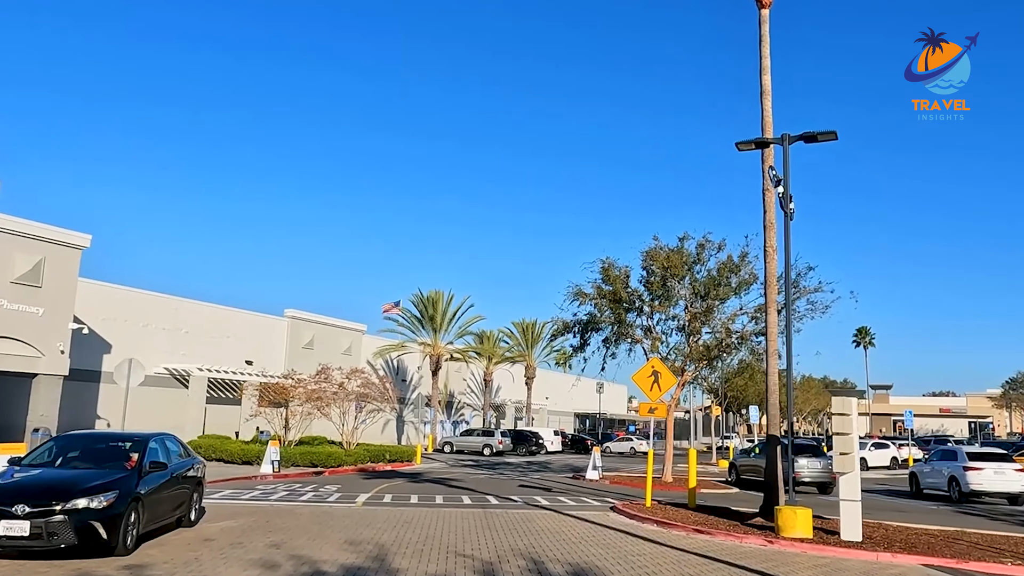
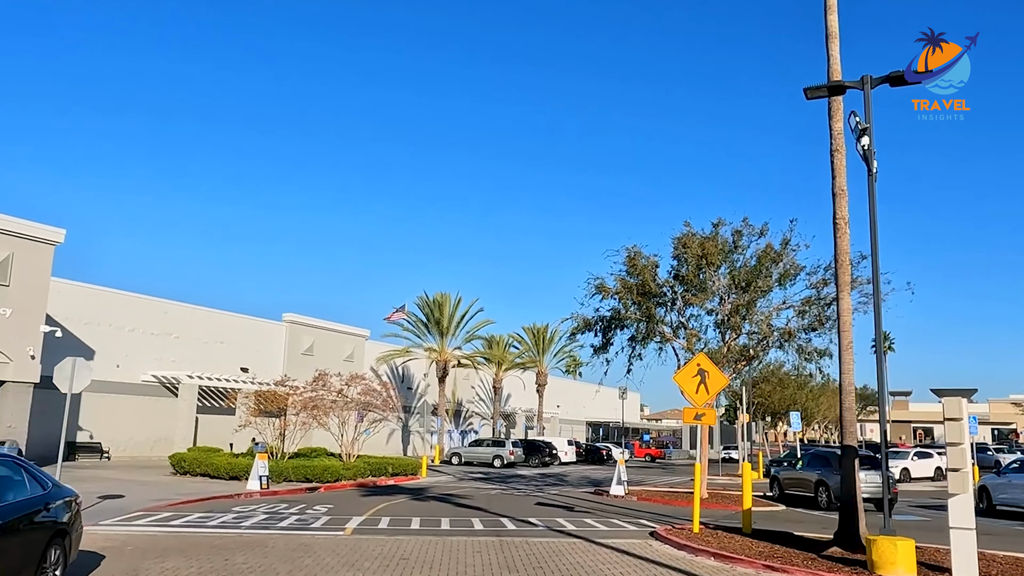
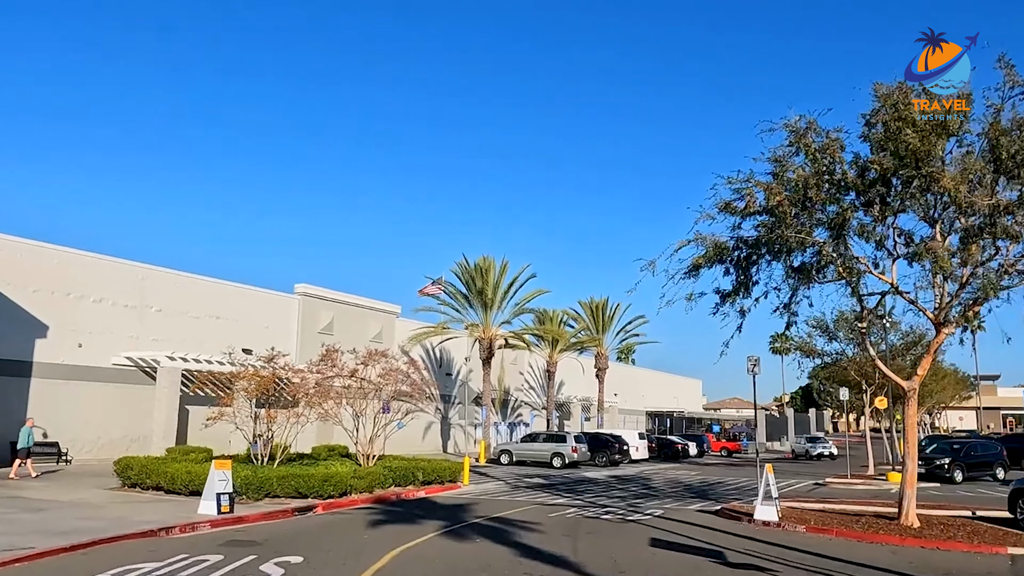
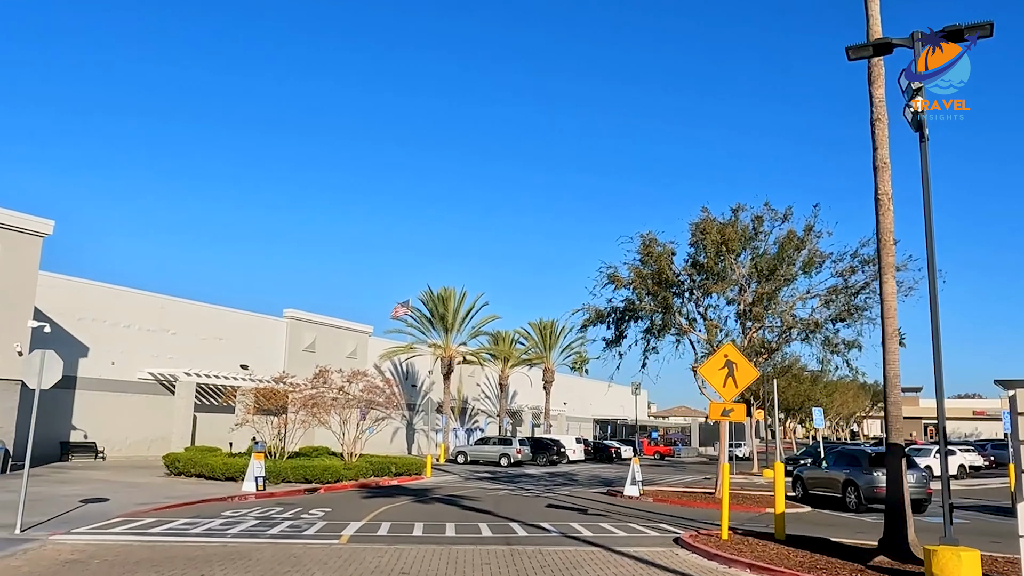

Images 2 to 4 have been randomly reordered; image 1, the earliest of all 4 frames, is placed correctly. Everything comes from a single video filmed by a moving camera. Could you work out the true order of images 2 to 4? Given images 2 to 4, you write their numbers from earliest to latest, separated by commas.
2, 4, 3
